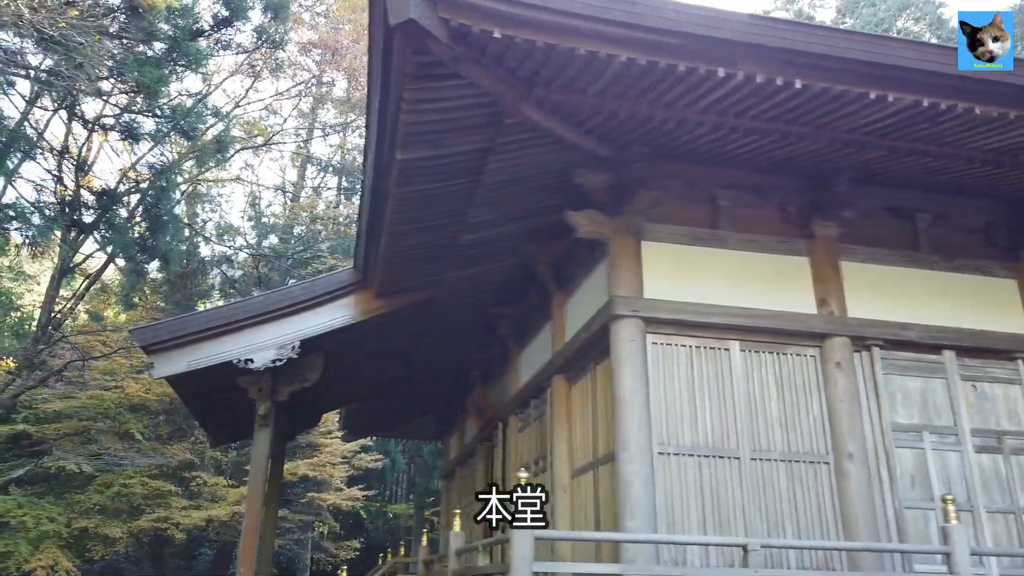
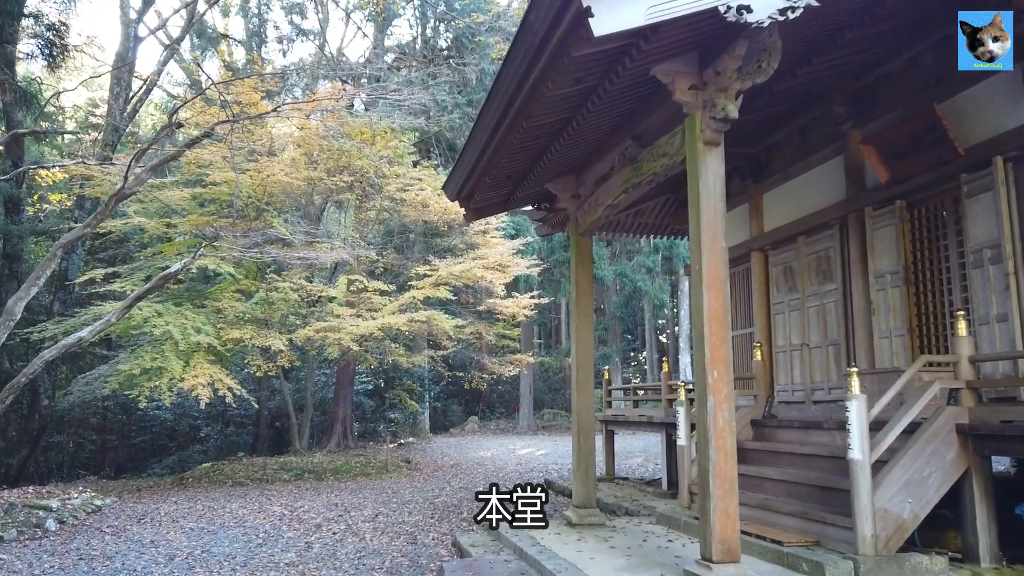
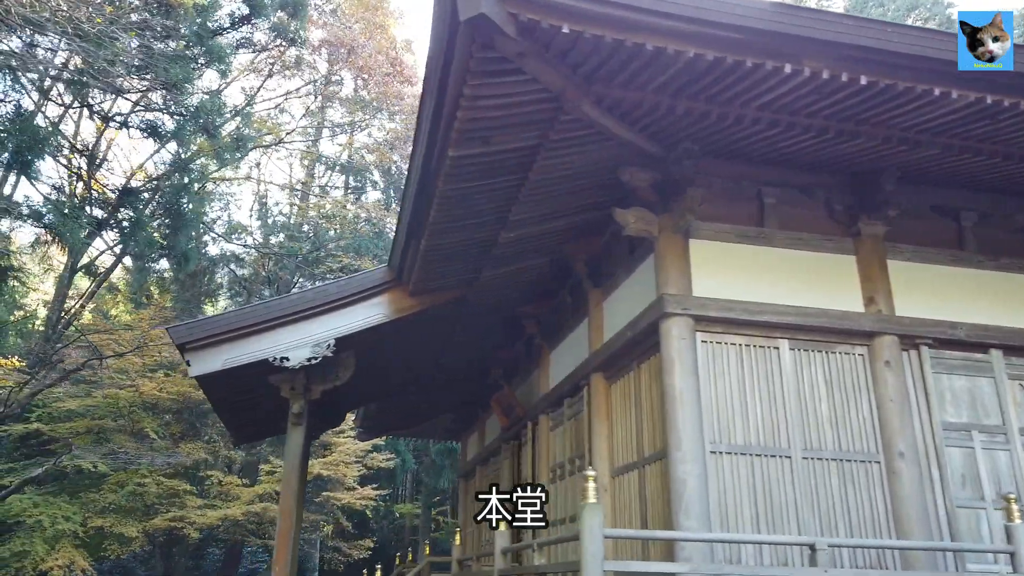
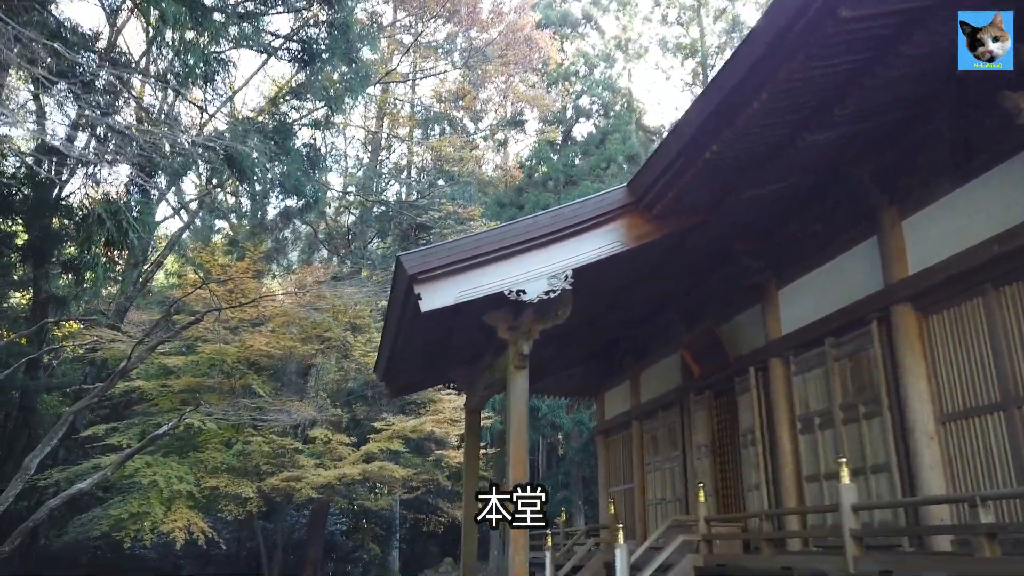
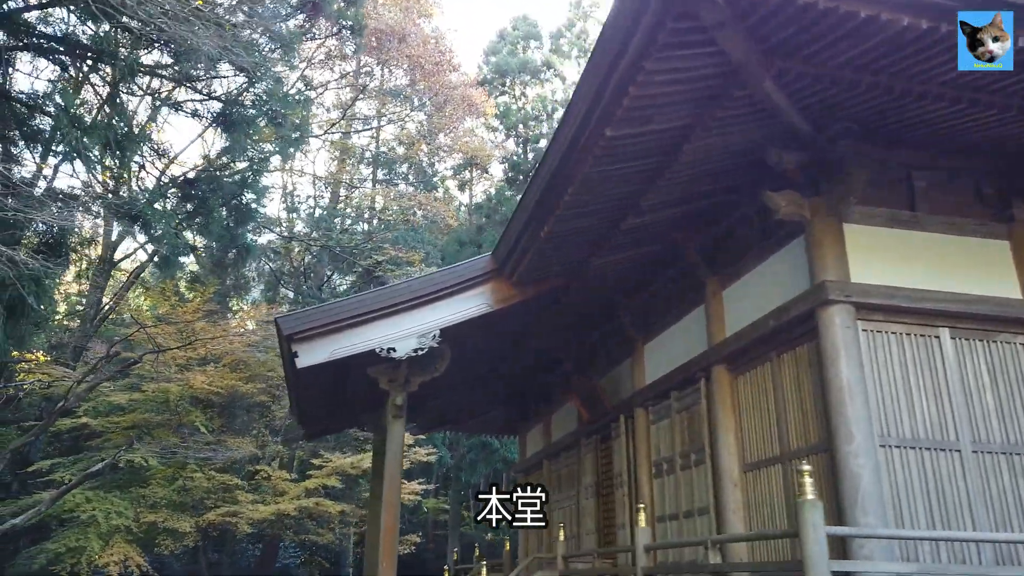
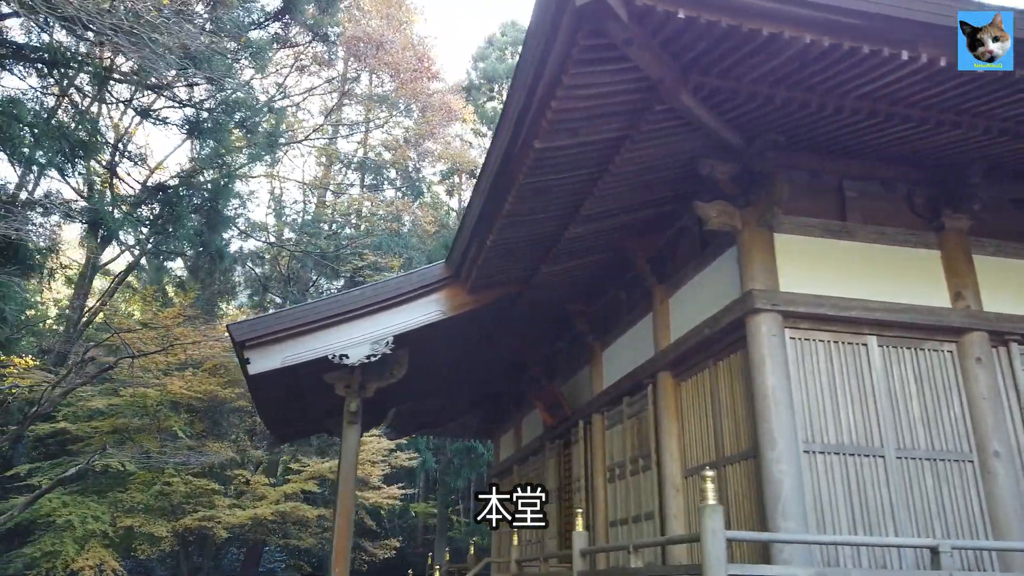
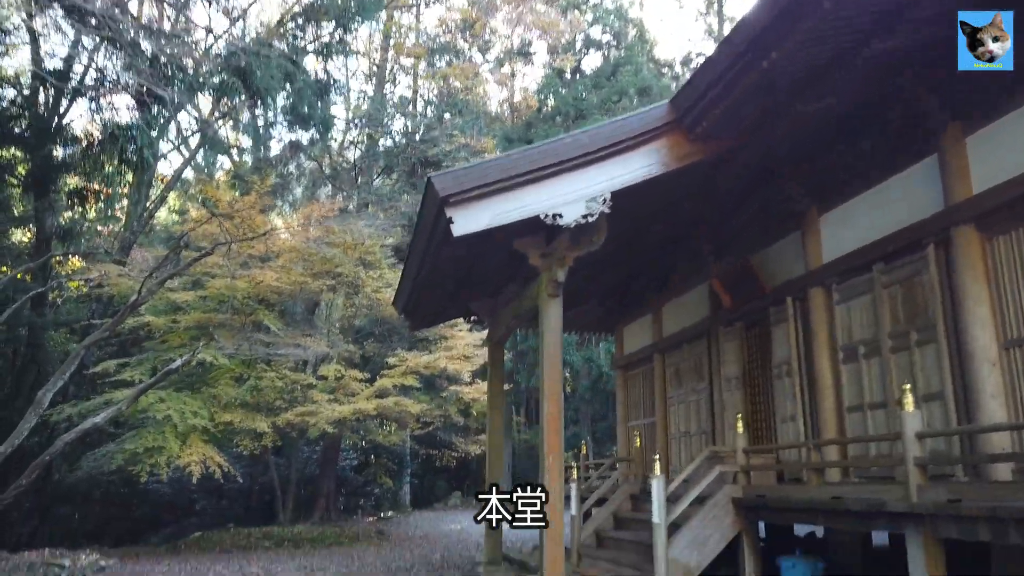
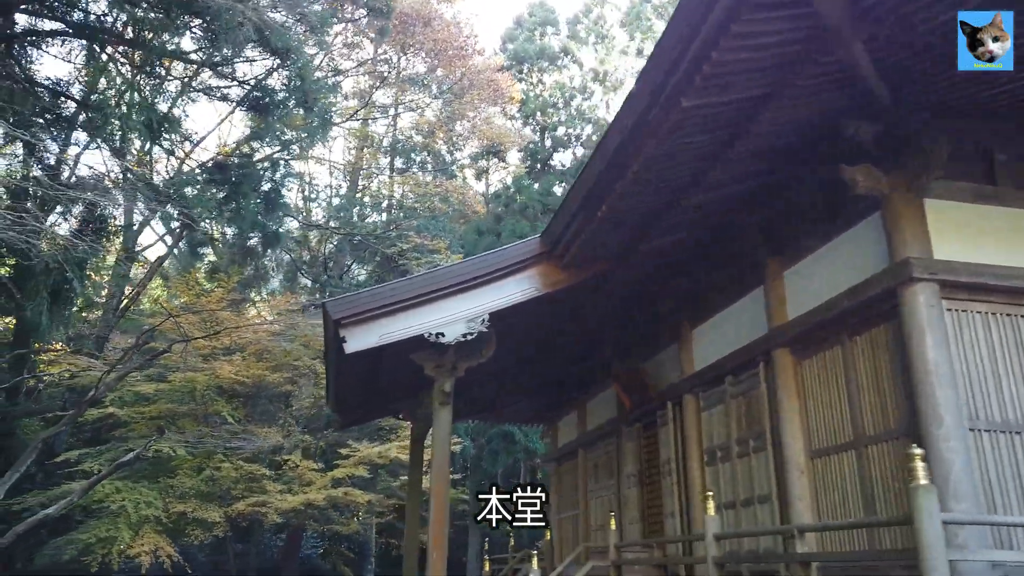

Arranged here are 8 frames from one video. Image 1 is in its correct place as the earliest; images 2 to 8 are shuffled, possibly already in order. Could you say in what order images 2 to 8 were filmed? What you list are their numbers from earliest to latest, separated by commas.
3, 6, 5, 8, 4, 7, 2
